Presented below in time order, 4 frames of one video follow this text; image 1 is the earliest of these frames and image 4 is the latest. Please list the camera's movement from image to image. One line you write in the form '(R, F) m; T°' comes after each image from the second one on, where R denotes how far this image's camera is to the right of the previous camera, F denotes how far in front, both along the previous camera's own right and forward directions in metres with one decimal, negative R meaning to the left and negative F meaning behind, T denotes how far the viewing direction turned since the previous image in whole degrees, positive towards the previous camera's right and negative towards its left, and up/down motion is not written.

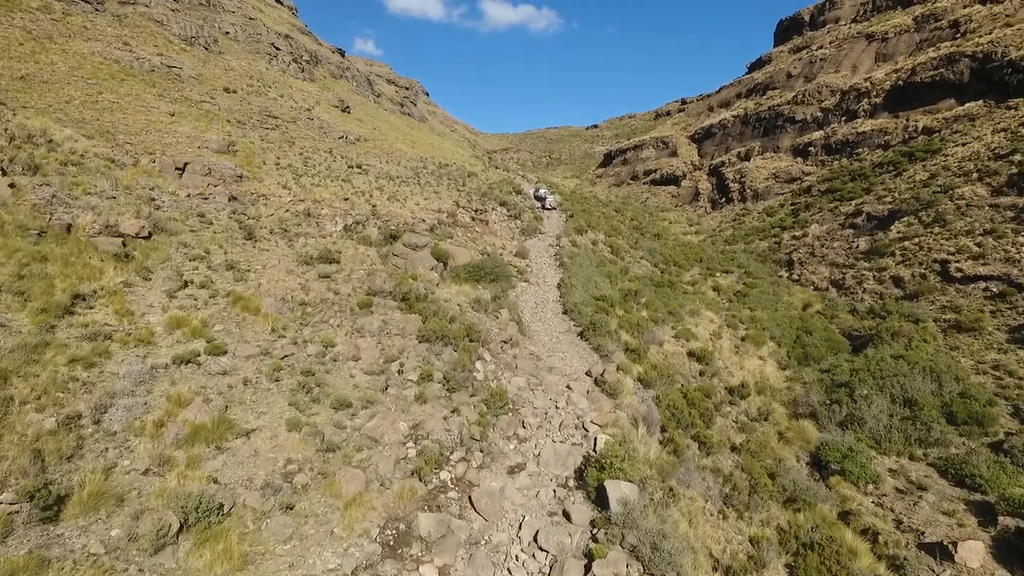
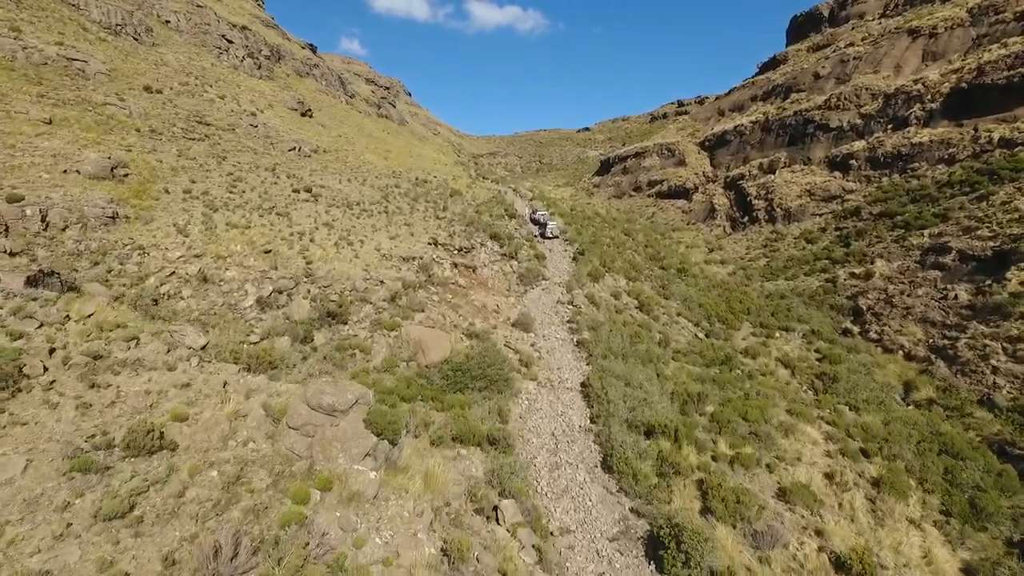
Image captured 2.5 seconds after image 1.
(-0.4, +7.5) m; +1°
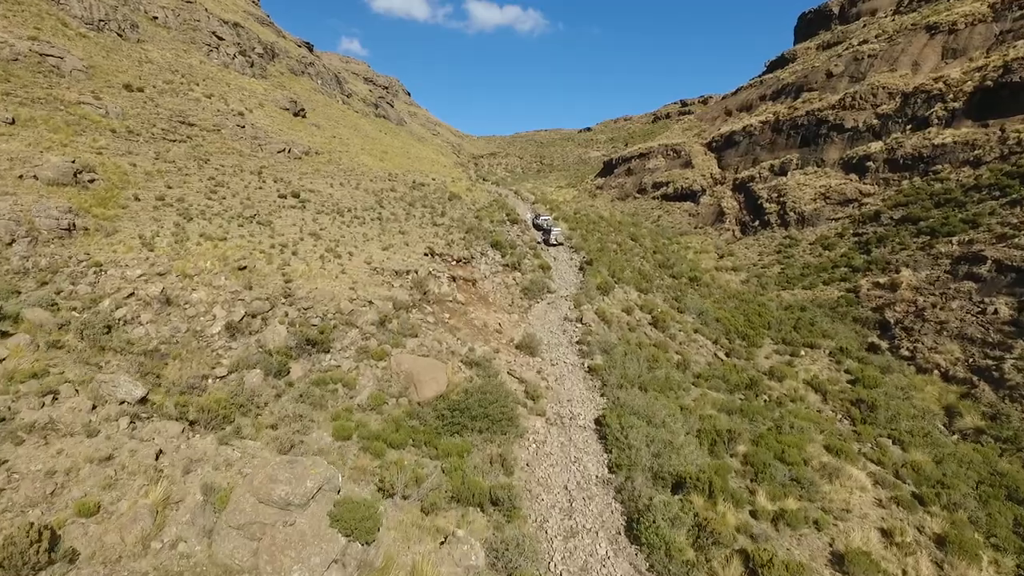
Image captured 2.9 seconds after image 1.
(-0.1, +1.8) m; 0°
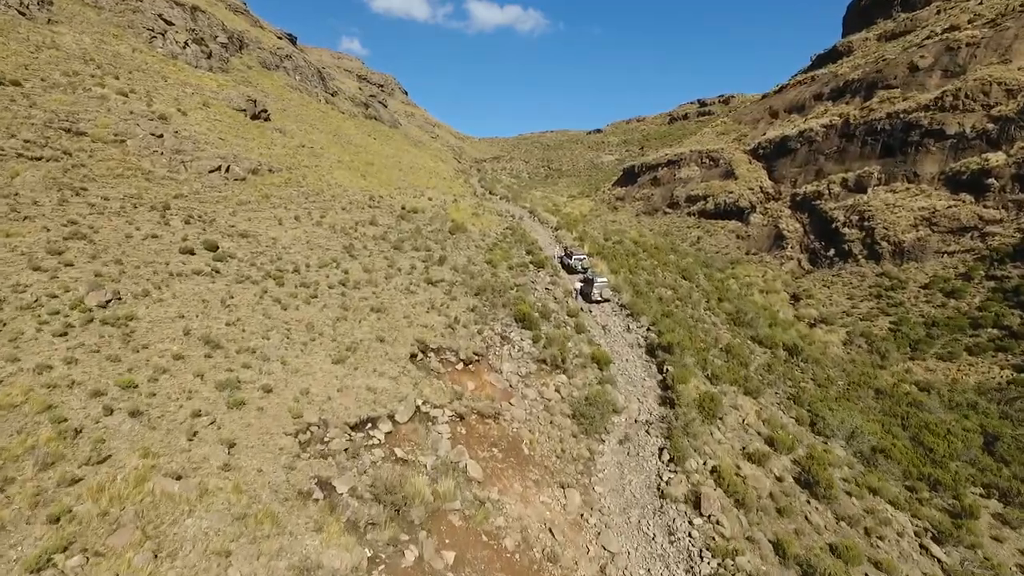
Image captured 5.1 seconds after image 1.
(-1.0, +8.8) m; 0°
